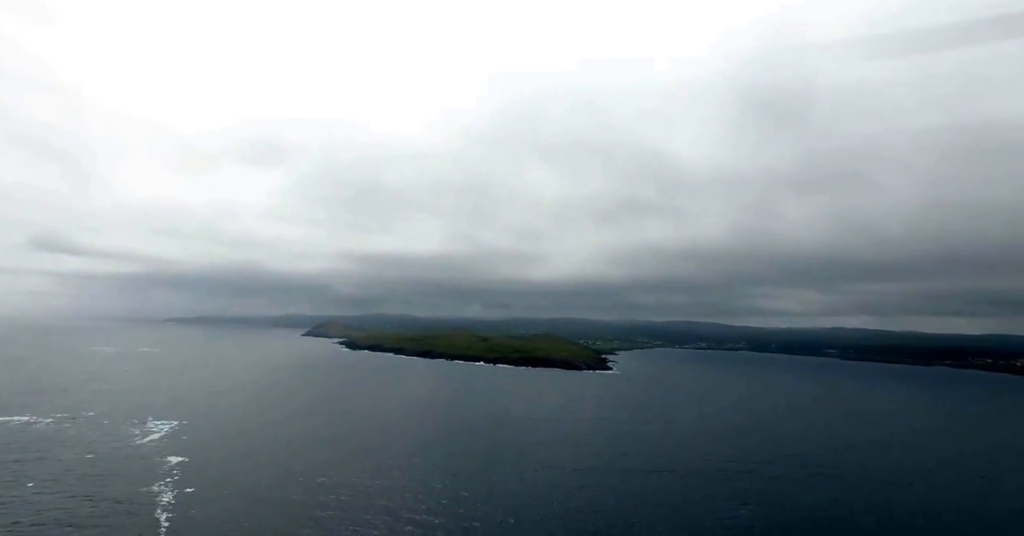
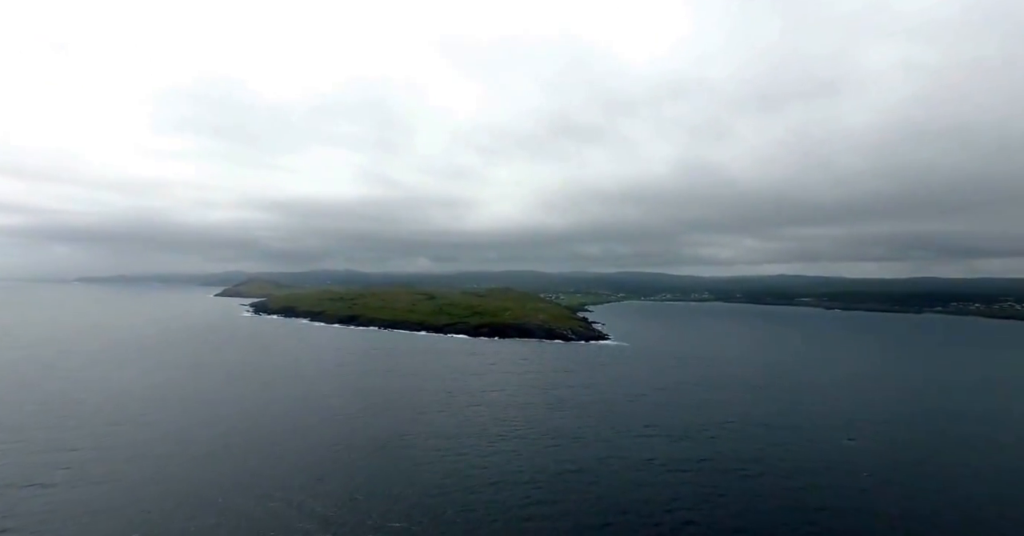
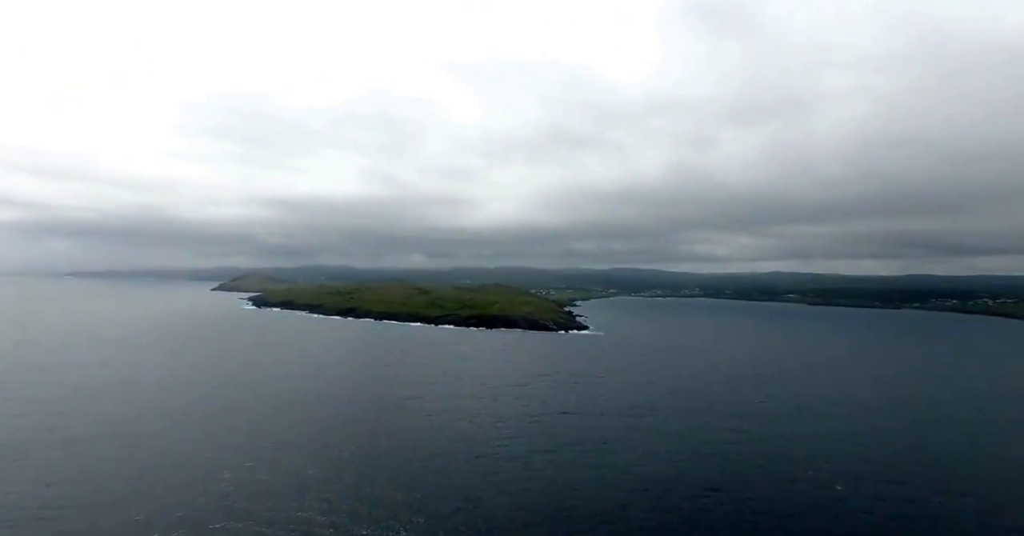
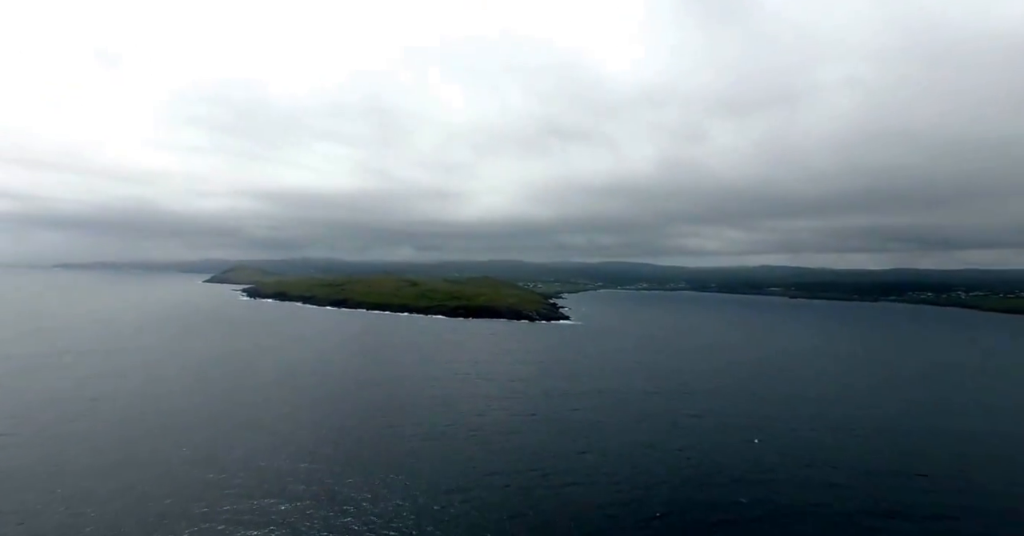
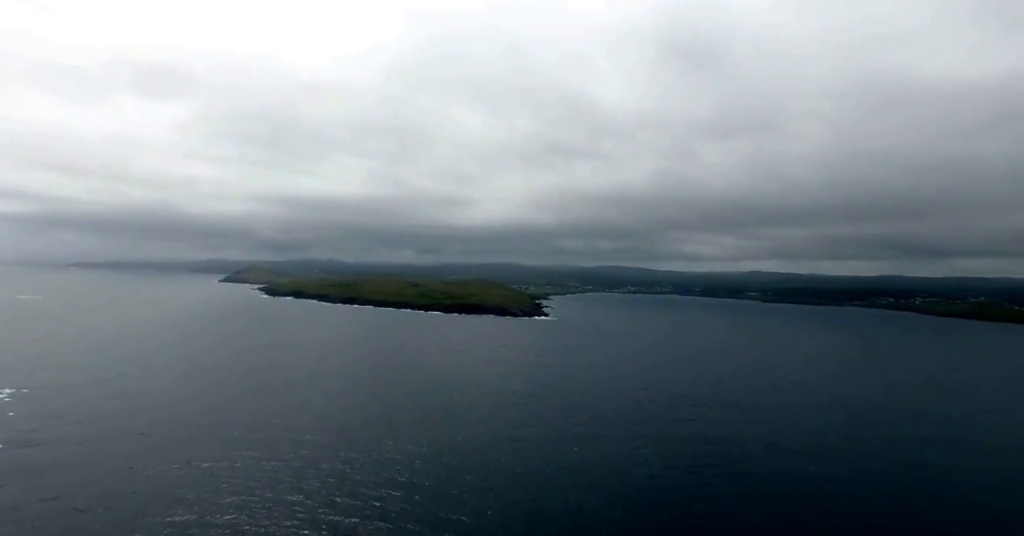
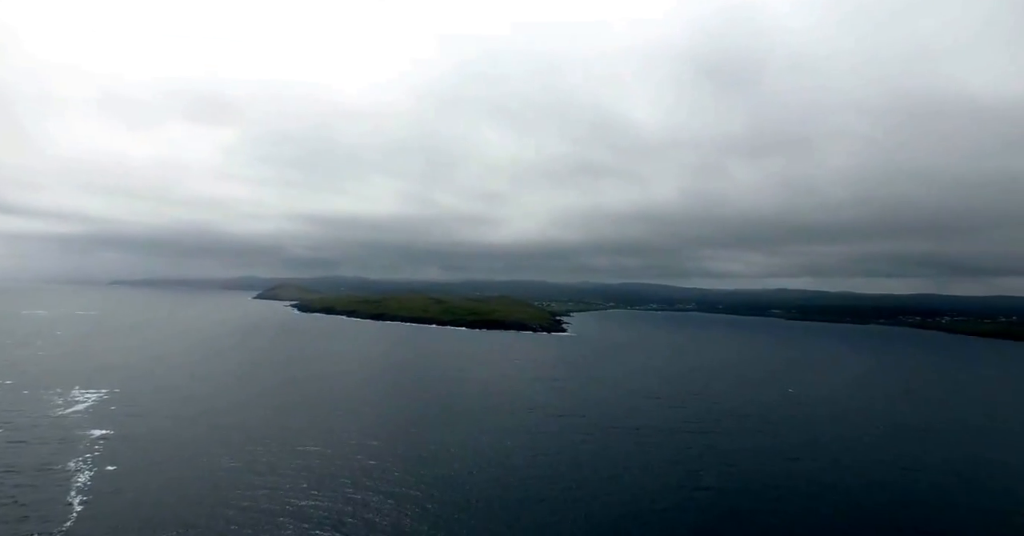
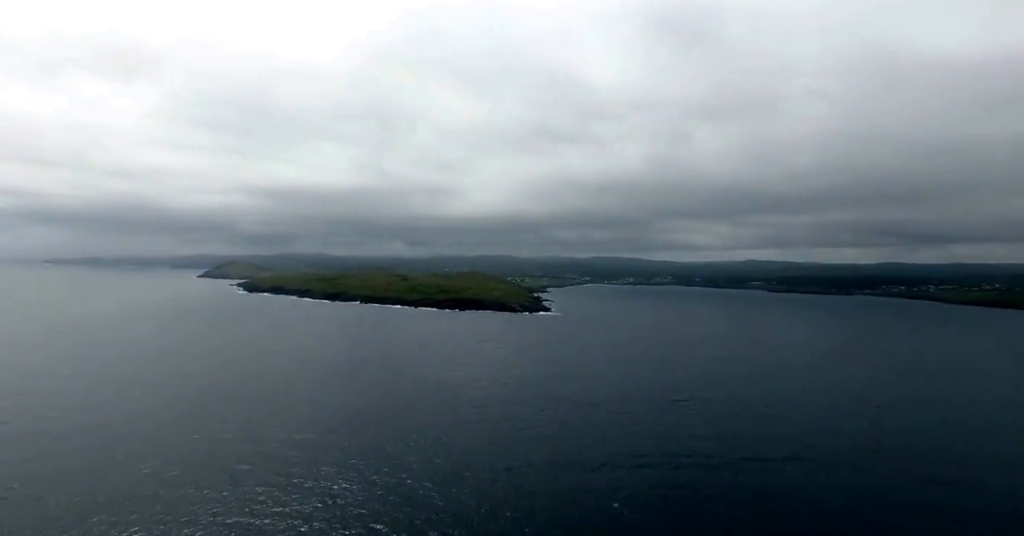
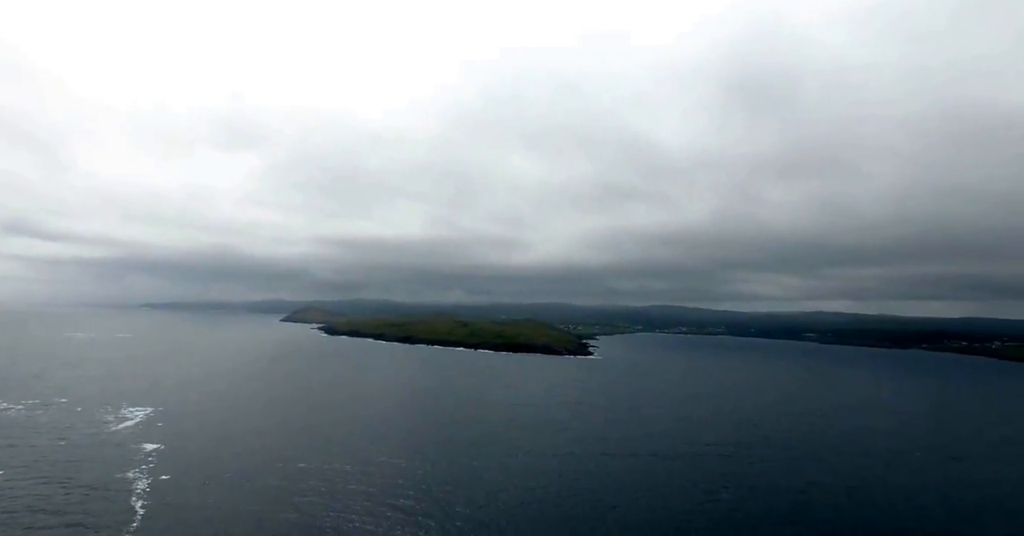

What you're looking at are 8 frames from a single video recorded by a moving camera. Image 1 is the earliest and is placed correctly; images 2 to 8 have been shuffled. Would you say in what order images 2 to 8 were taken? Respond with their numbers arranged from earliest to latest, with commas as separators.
8, 6, 5, 7, 4, 3, 2
